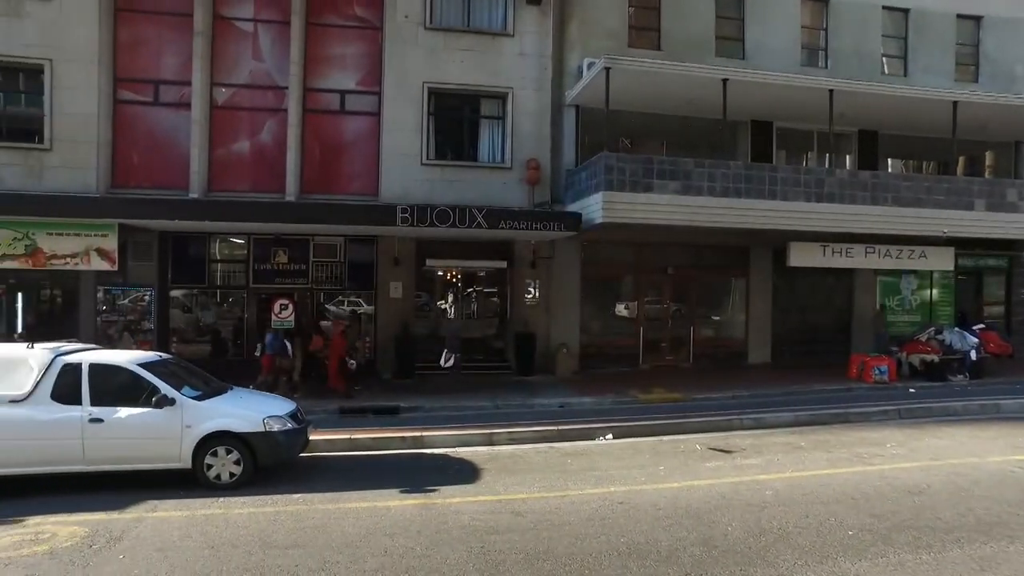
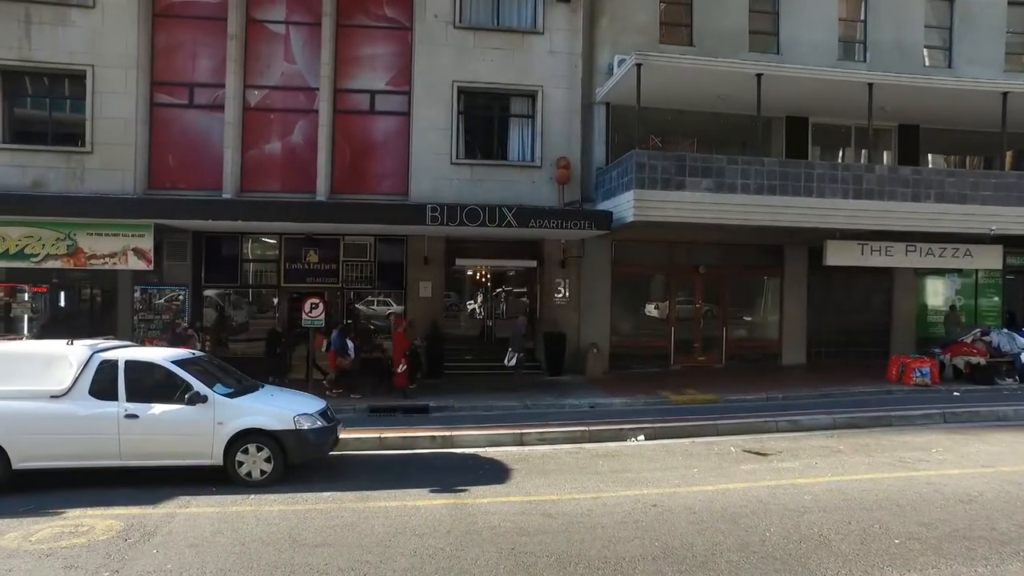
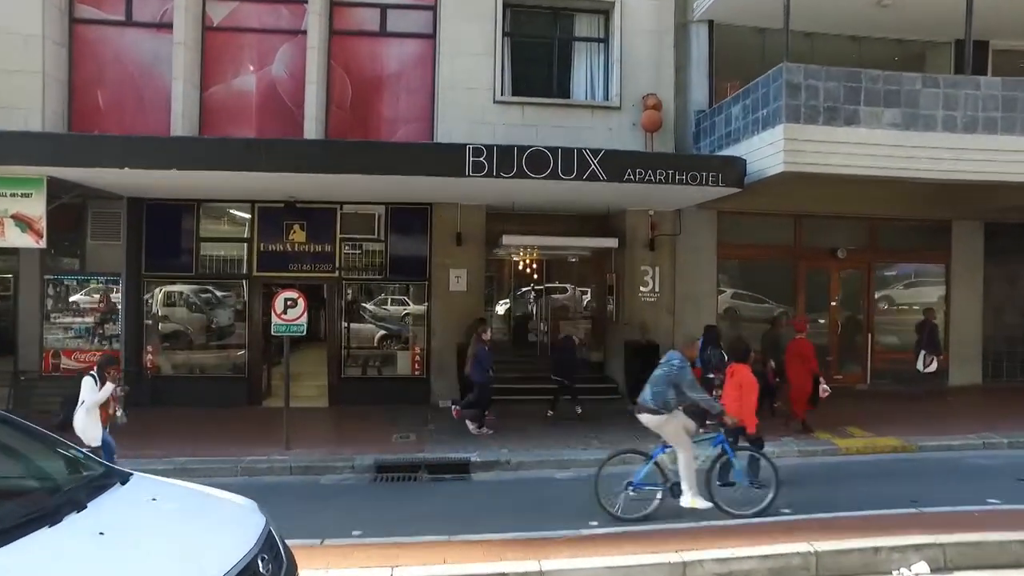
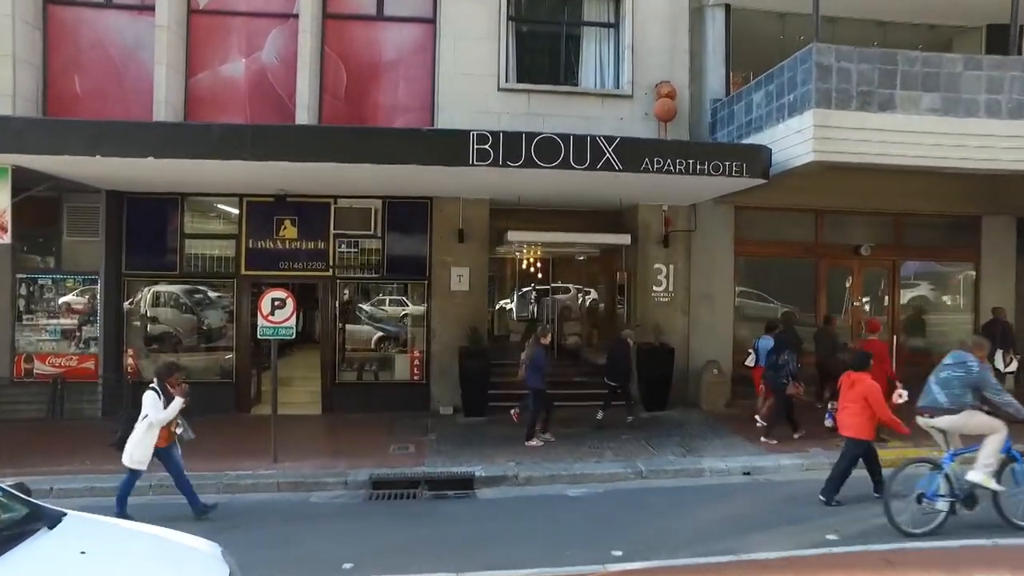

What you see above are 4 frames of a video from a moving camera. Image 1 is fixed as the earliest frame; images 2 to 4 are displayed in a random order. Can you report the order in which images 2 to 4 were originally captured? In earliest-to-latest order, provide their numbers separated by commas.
2, 3, 4
